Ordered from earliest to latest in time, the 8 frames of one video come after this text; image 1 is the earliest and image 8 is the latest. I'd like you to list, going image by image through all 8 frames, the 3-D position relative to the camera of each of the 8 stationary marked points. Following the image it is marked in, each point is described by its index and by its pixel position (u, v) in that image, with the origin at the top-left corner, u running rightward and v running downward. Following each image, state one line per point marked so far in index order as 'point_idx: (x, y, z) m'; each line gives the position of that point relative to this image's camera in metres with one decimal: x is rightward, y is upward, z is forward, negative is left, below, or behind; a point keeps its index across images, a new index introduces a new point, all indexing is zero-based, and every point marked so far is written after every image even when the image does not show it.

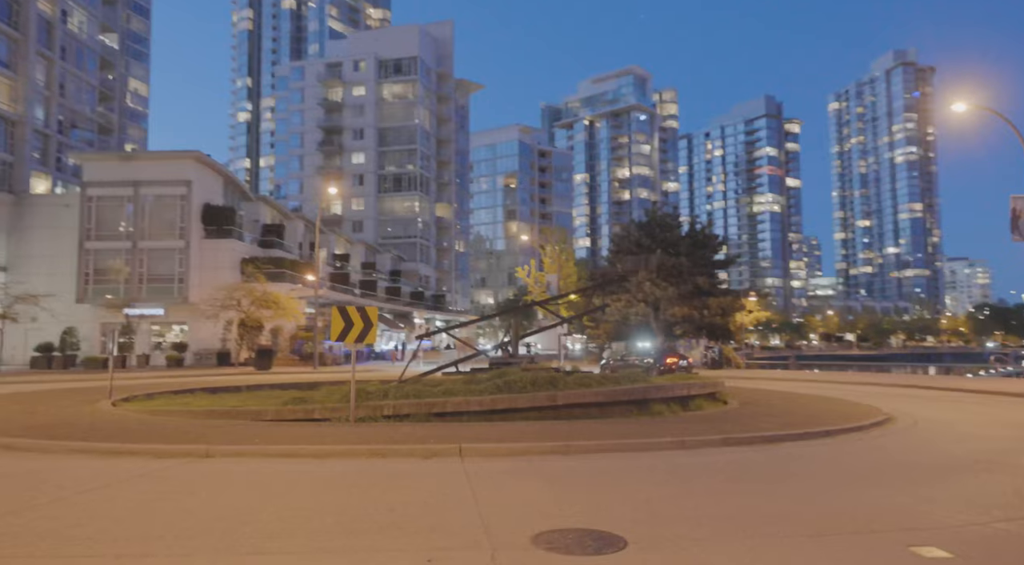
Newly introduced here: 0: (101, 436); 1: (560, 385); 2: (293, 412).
0: (-9.2, -3.4, +15.7) m
1: (+1.3, -2.8, +19.5) m
2: (-5.4, -3.2, +17.4) m
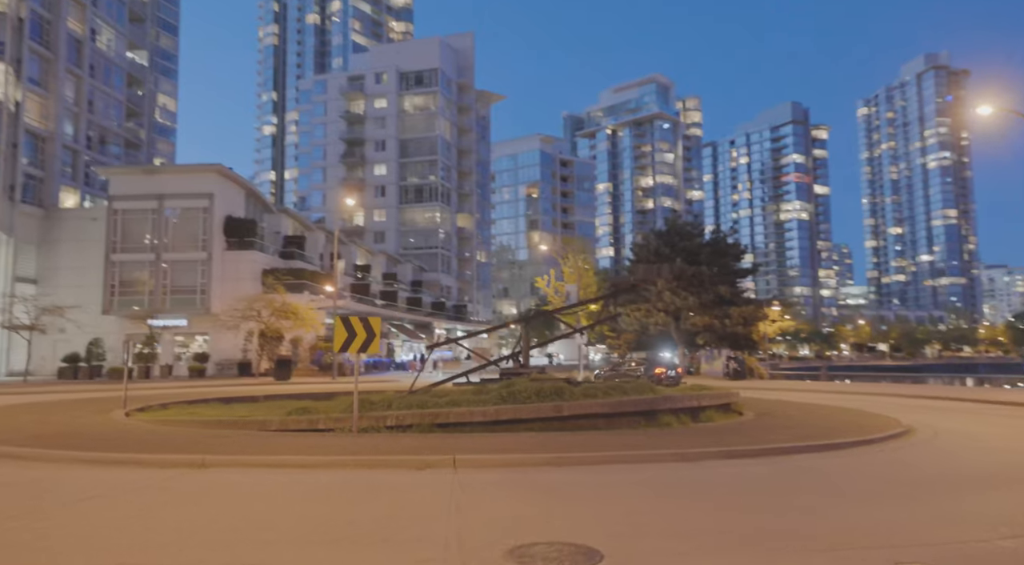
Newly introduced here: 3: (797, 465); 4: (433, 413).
0: (-9.2, -3.6, +15.8) m
1: (+1.4, -3.1, +19.2) m
2: (-5.3, -3.5, +17.4) m
3: (+6.3, -4.0, +15.6) m
4: (-2.0, -3.3, +17.5) m
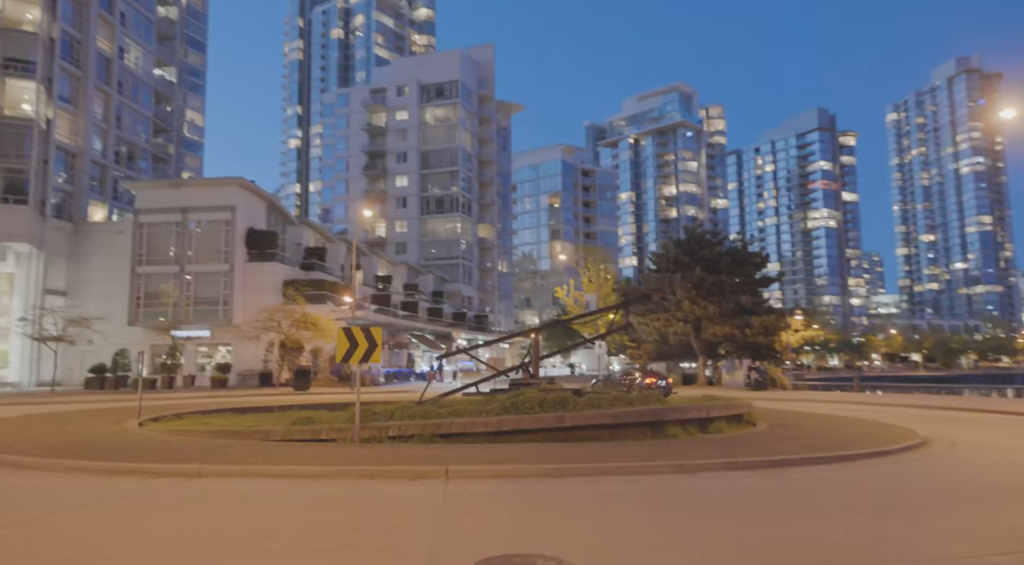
0: (-9.2, -3.9, +16.1) m
1: (+1.5, -3.3, +19.0) m
2: (-5.3, -3.7, +17.5) m
3: (+6.3, -4.2, +15.3) m
4: (-1.9, -3.5, +17.5) m
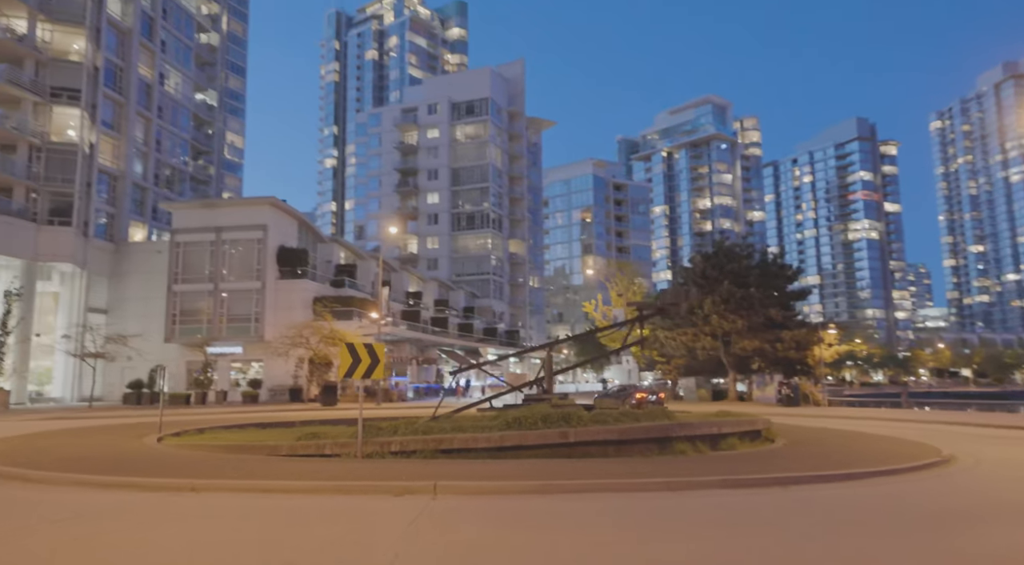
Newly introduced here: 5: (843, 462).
0: (-9.2, -4.3, +16.5) m
1: (+1.7, -3.7, +18.9) m
2: (-5.2, -4.2, +17.7) m
3: (+6.2, -4.5, +14.9) m
4: (-1.9, -3.9, +17.6) m
5: (+9.2, -4.9, +19.4) m
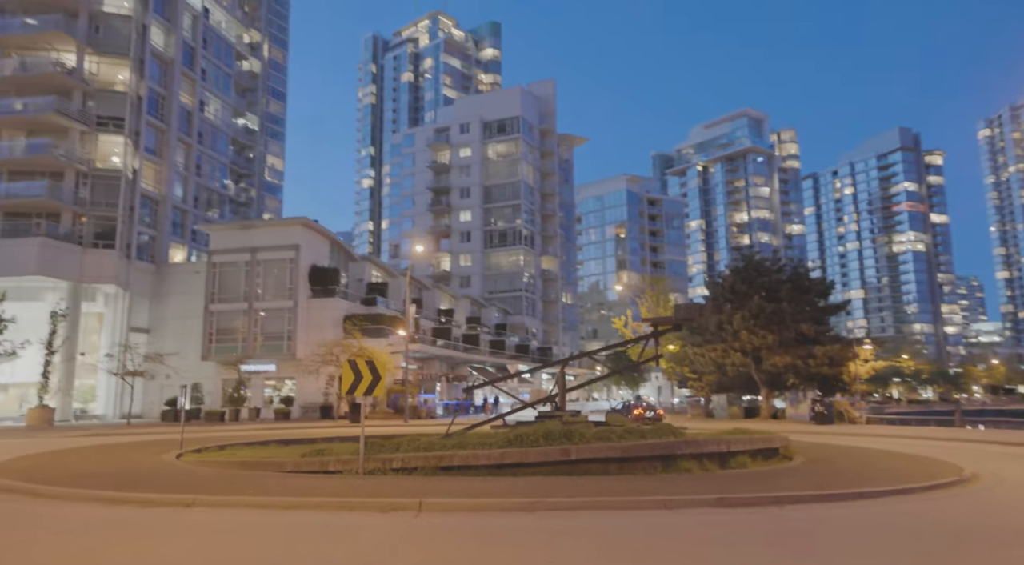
0: (-9.3, -4.8, +17.2) m
1: (+1.7, -4.2, +18.9) m
2: (-5.2, -4.7, +18.1) m
3: (+6.0, -4.8, +14.6) m
4: (-1.9, -4.4, +17.7) m
5: (+9.3, -5.3, +18.9) m
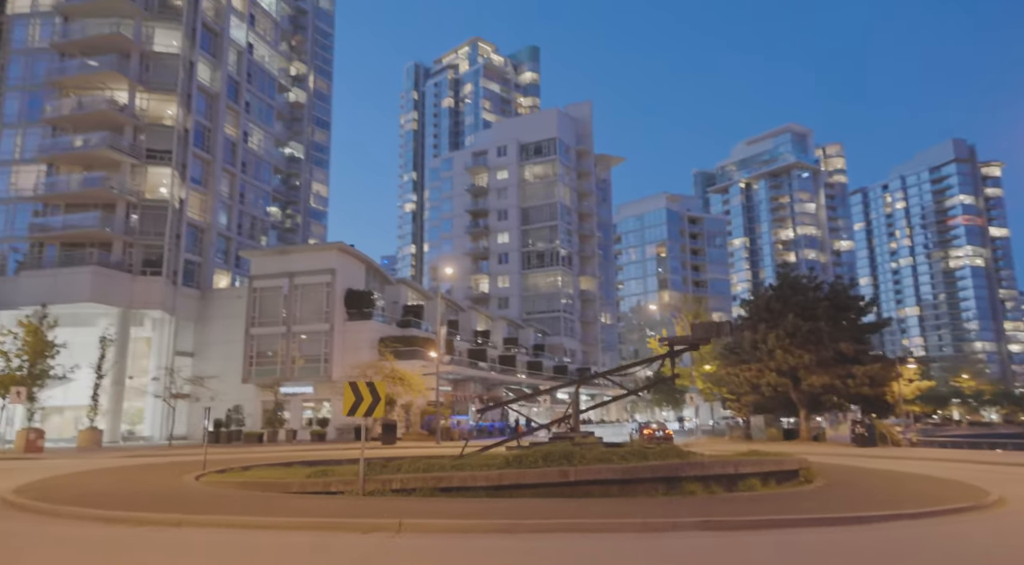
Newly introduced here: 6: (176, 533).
0: (-9.3, -5.5, +17.8) m
1: (+1.7, -4.7, +18.8) m
2: (-5.2, -5.3, +18.5) m
3: (+5.7, -5.2, +14.2) m
4: (-2.0, -4.9, +17.9) m
5: (+9.3, -5.8, +18.3) m
6: (-6.2, -4.9, +13.5) m
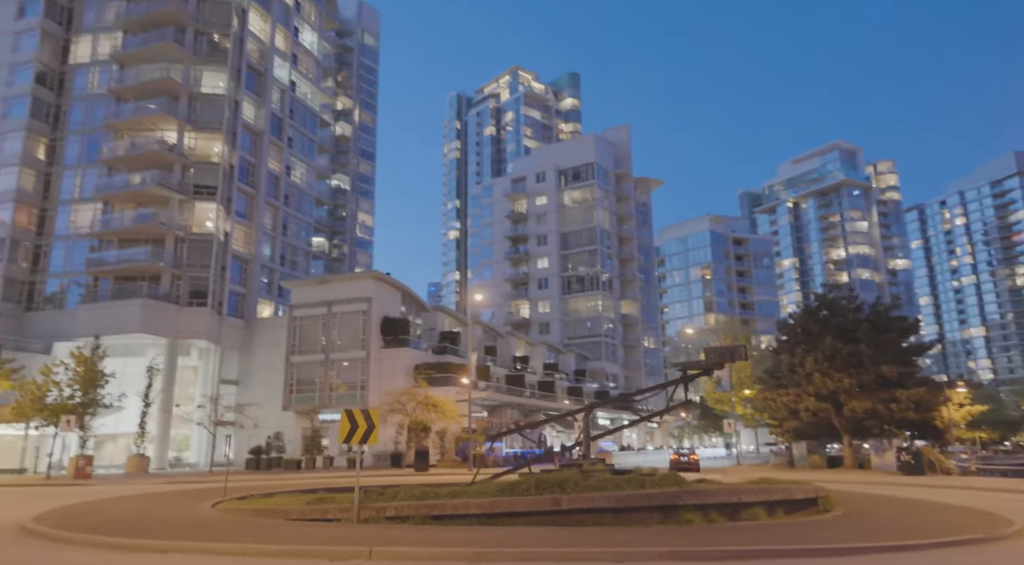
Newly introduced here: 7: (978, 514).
0: (-9.5, -6.4, +18.6) m
1: (+1.6, -5.4, +18.7) m
2: (-5.4, -6.1, +18.9) m
3: (+5.2, -5.6, +13.8) m
4: (-2.2, -5.7, +18.1) m
5: (+9.1, -6.3, +17.6) m
6: (-6.8, -5.5, +14.1) m
7: (+13.2, -6.6, +20.1) m
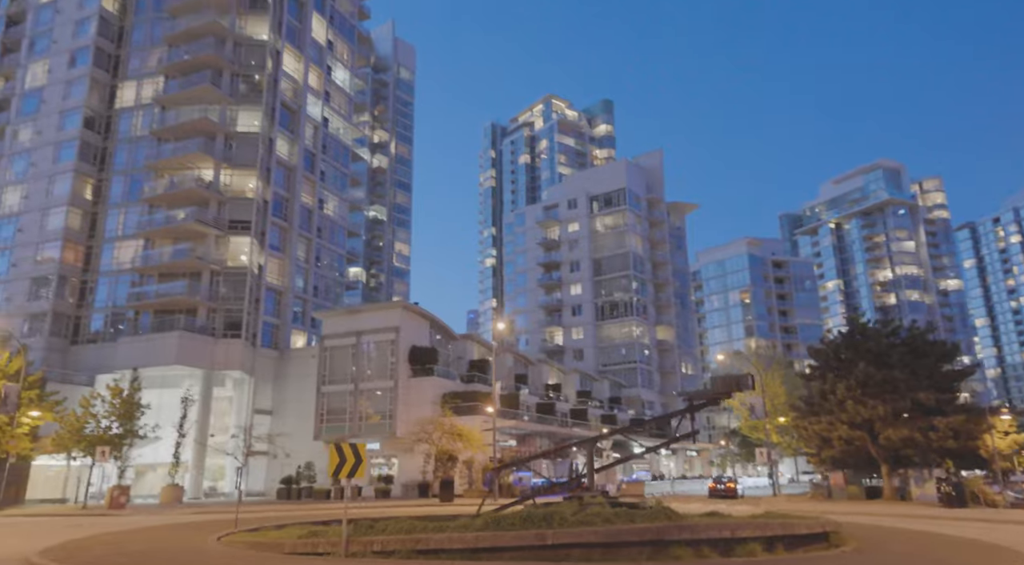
0: (-9.8, -7.4, +19.1) m
1: (+1.2, -6.3, +18.5) m
2: (-5.7, -7.1, +19.2) m
3: (+4.5, -6.2, +13.4) m
4: (-2.5, -6.6, +18.2) m
5: (+8.7, -7.0, +16.8) m
6: (-7.4, -6.4, +14.4) m
7: (+12.9, -7.3, +19.1) m
